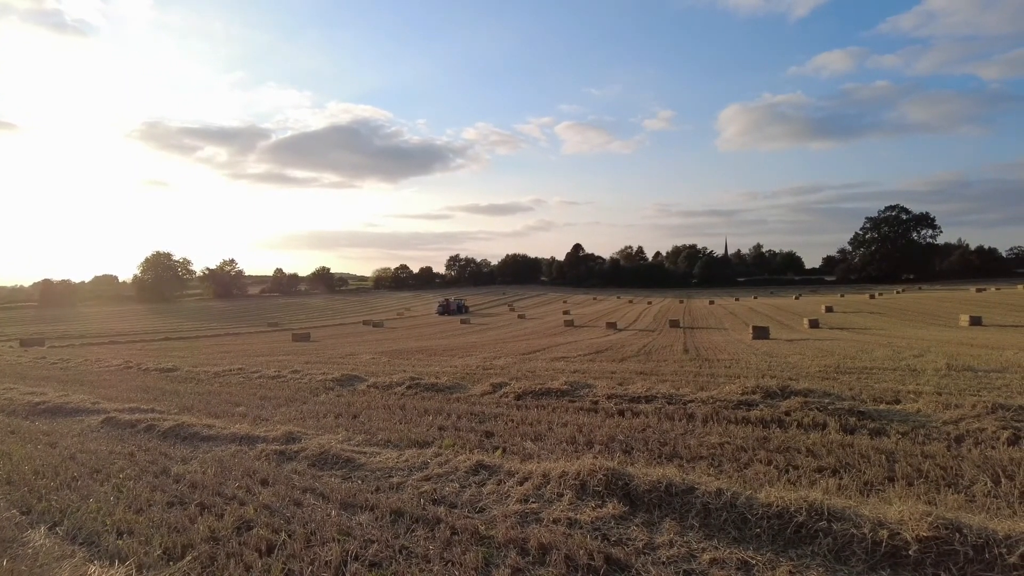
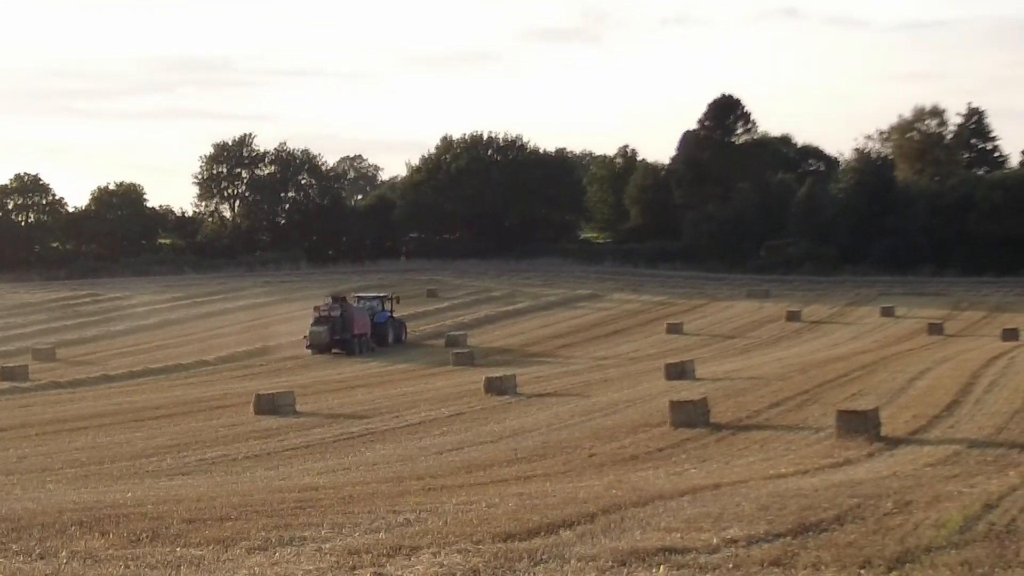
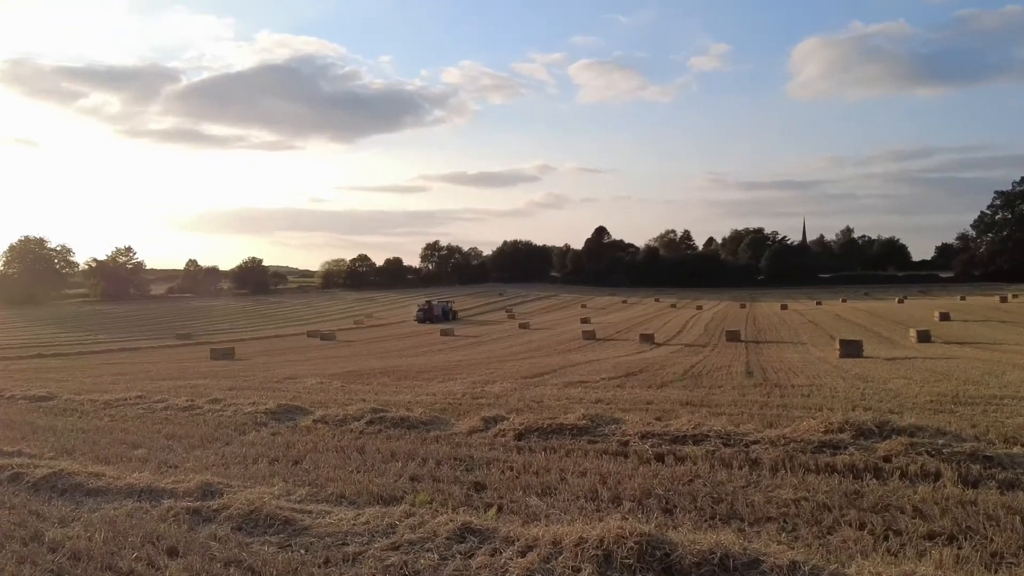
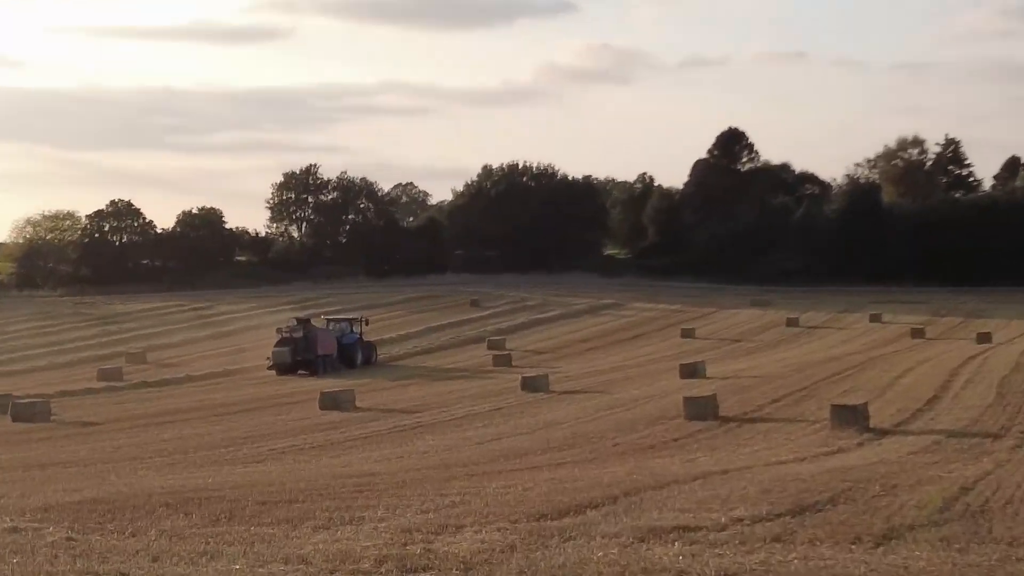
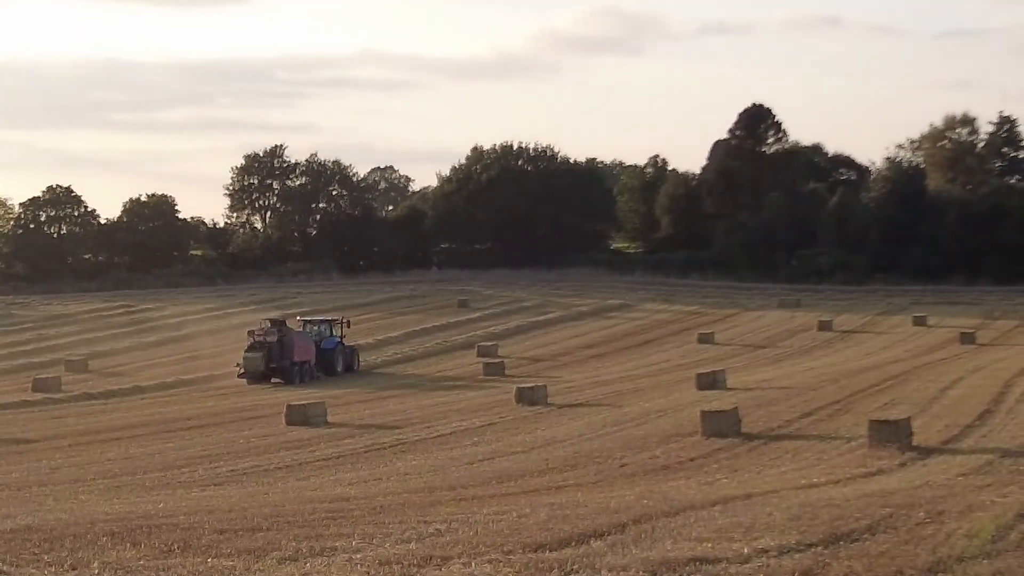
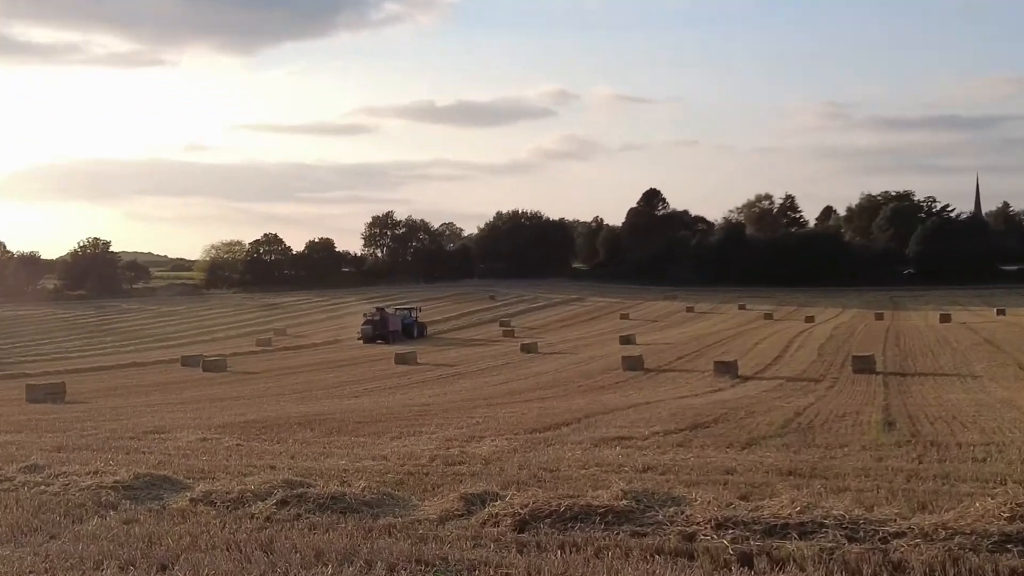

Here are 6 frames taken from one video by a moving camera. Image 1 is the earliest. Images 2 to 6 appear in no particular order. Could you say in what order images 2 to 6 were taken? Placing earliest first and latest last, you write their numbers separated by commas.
3, 6, 4, 5, 2
